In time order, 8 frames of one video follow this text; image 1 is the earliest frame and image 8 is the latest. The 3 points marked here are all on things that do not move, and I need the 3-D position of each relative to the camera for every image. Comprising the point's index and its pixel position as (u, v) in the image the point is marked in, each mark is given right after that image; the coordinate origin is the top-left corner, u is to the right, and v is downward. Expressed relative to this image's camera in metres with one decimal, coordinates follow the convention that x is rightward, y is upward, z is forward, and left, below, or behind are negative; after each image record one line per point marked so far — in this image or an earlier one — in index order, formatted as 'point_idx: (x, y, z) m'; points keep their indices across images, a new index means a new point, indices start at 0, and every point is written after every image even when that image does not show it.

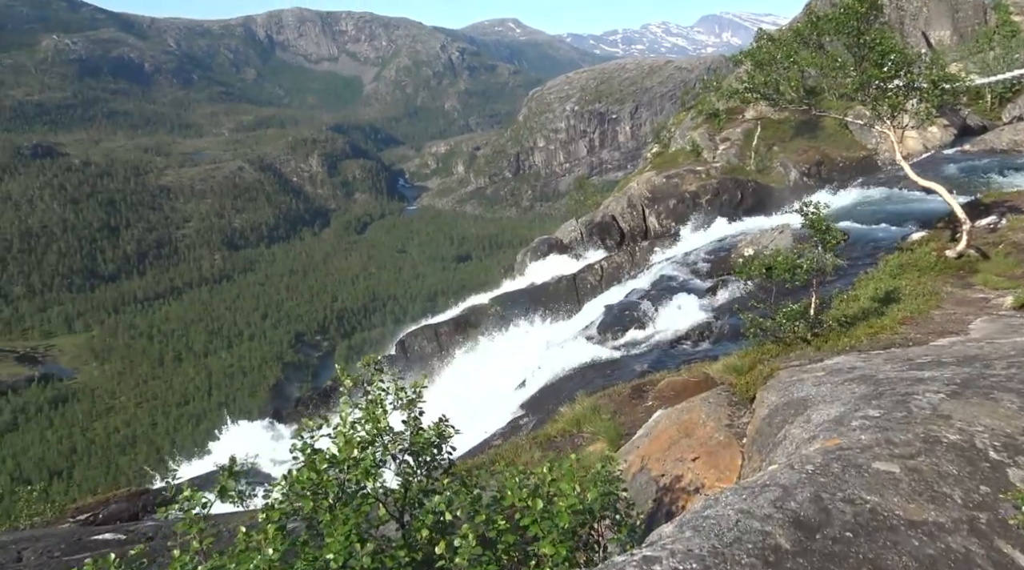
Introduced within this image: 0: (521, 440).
0: (+0.2, -2.6, +16.4) m
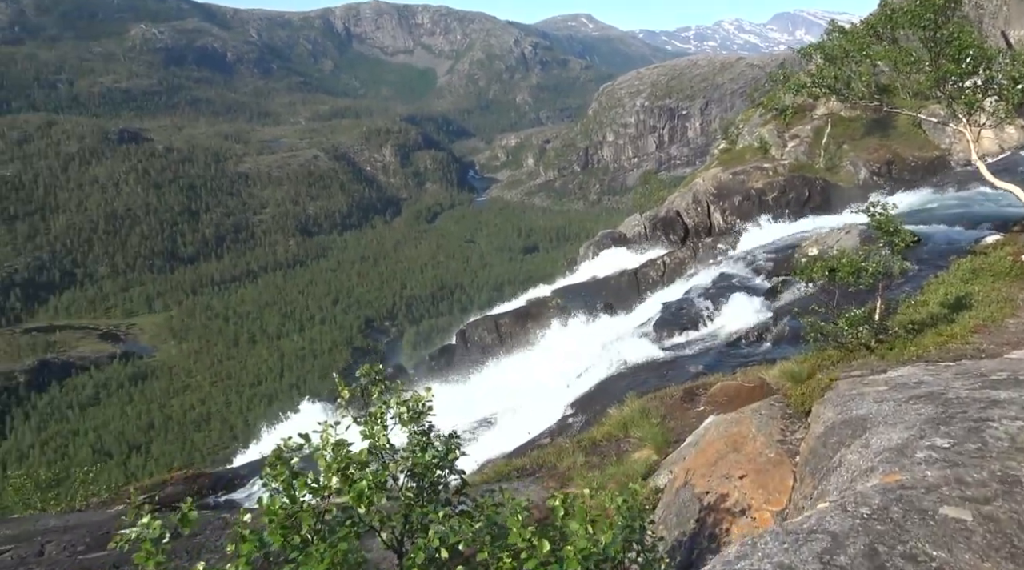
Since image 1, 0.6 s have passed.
0: (+0.9, -2.6, +15.8) m
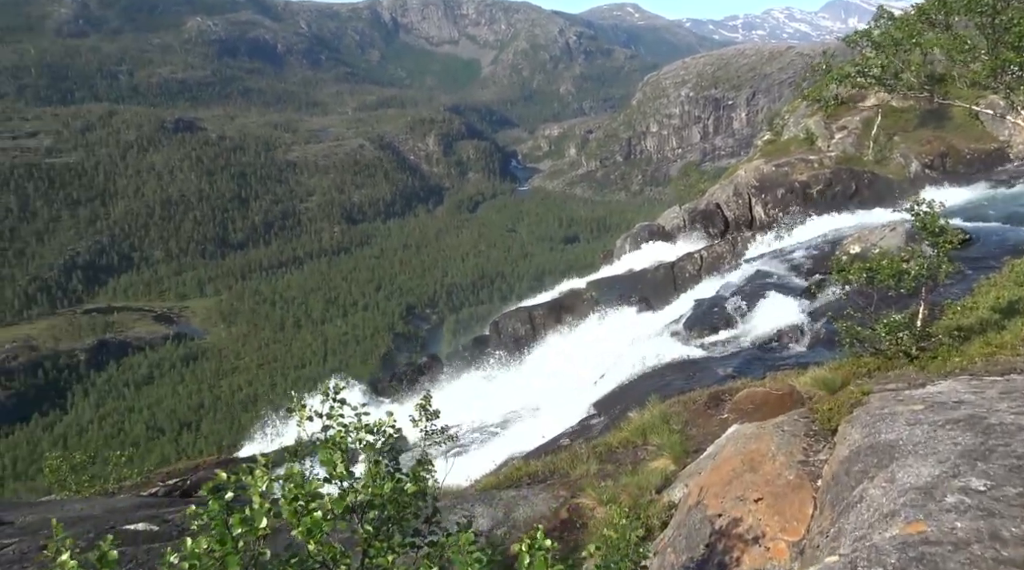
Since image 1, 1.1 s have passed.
0: (+1.1, -2.5, +15.1) m
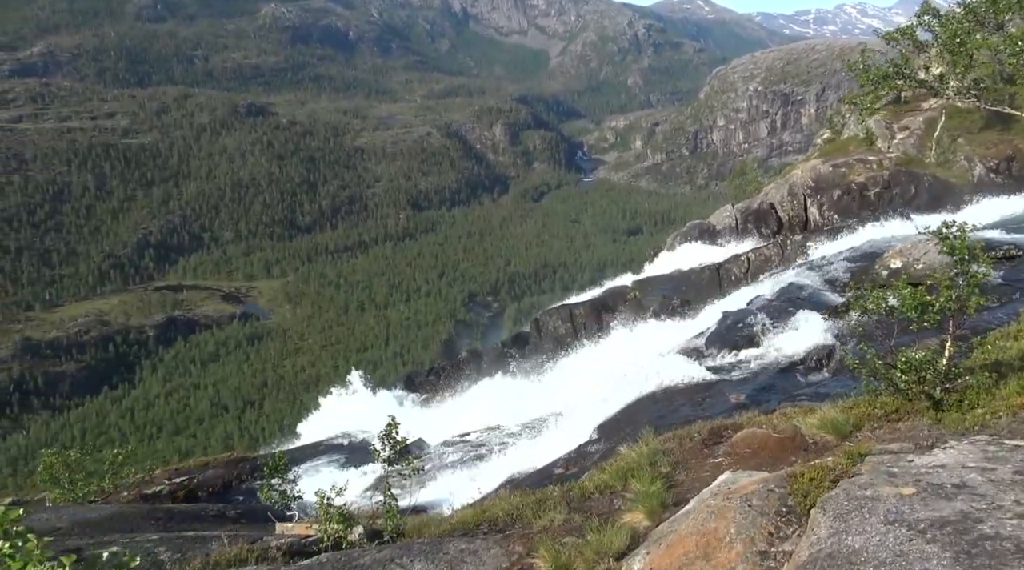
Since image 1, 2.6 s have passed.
0: (+0.7, -2.9, +13.7) m
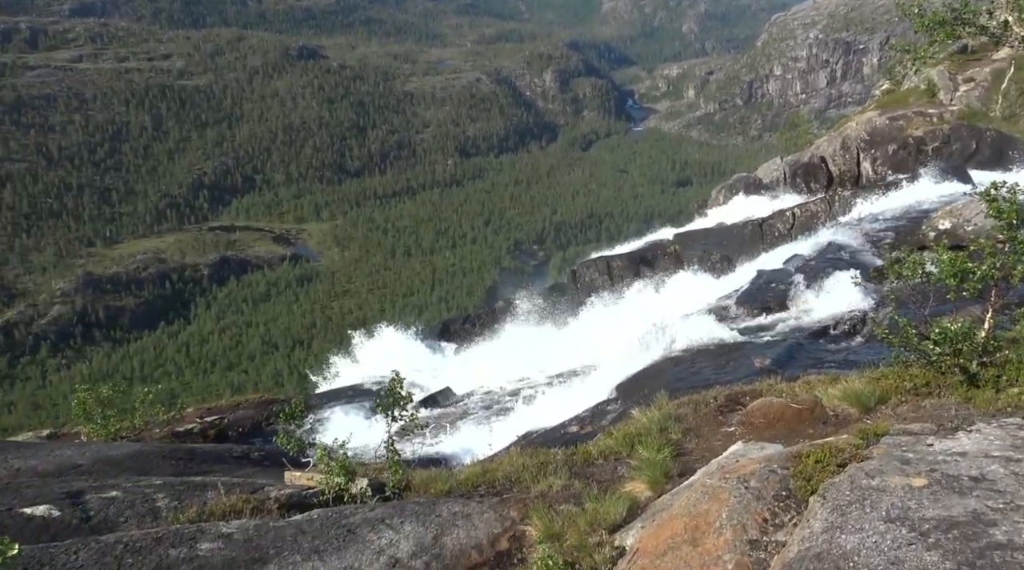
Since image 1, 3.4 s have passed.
0: (+0.8, -2.3, +13.1) m
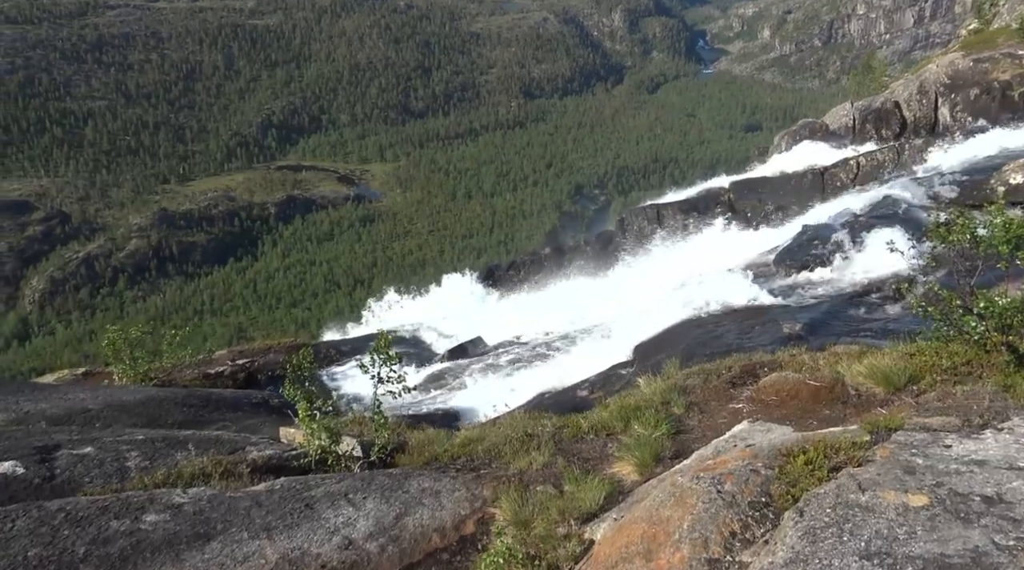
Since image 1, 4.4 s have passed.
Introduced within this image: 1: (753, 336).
0: (+0.6, -1.7, +12.1) m
1: (+3.9, -0.9, +15.8) m
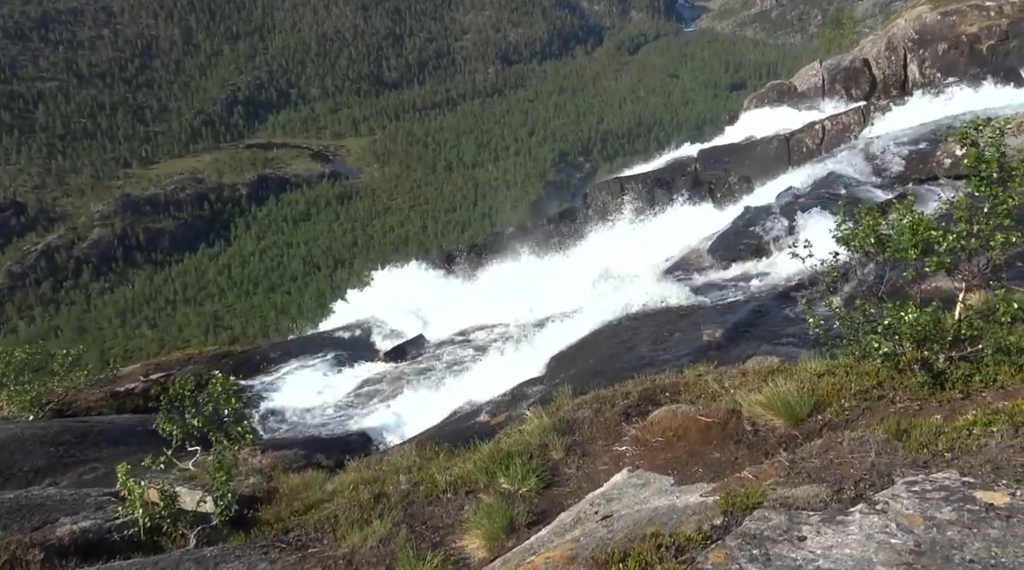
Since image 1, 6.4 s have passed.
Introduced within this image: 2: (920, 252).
0: (-0.9, -2.0, +10.7) m
1: (+2.3, -0.9, +14.3) m
2: (+4.4, +0.4, +10.2) m
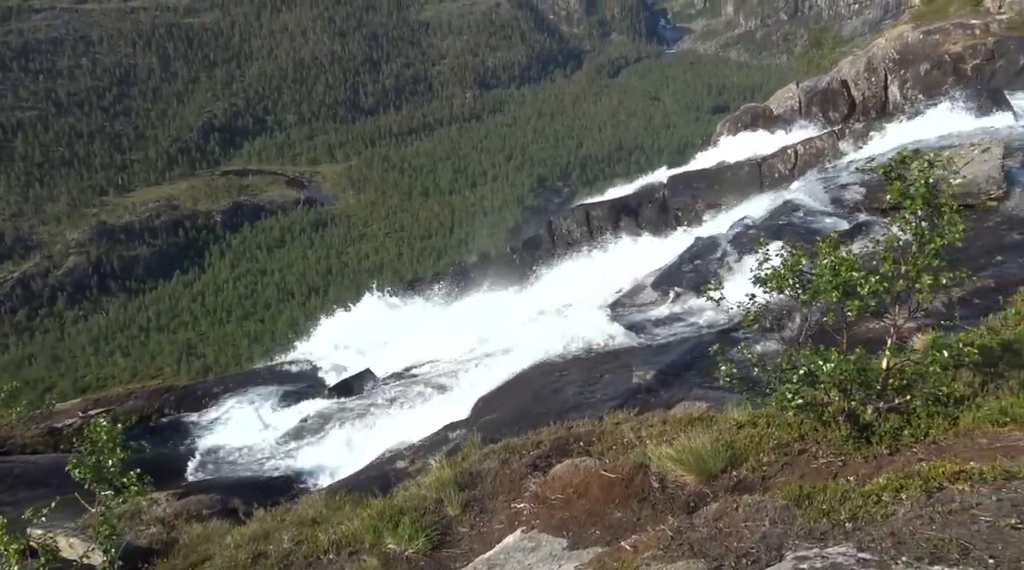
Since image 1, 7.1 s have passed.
0: (-2.0, -2.5, +10.0) m
1: (+1.2, -1.5, +13.7) m
2: (+3.3, -0.1, +9.6) m
